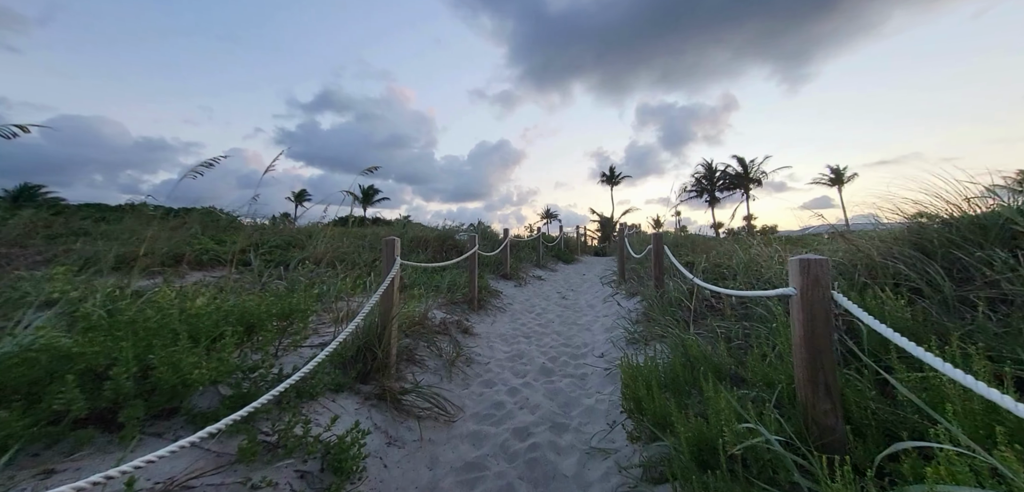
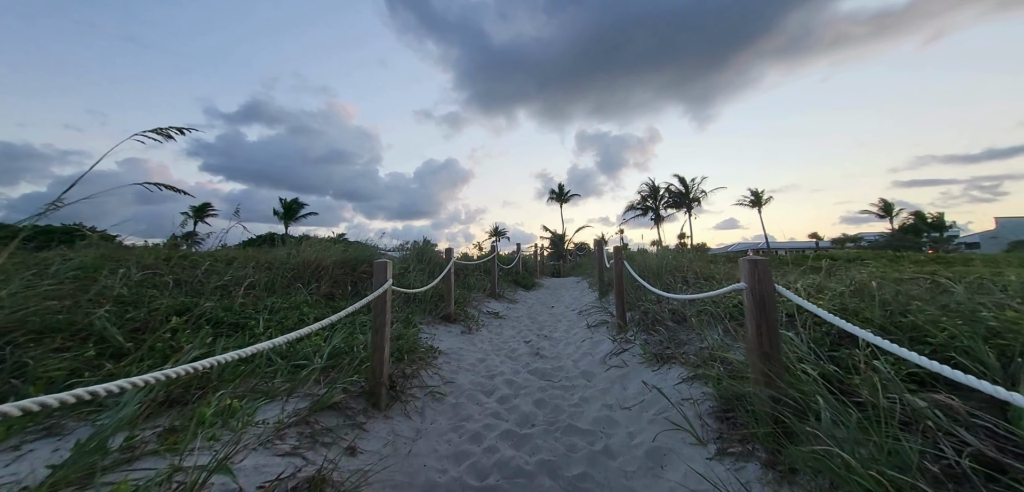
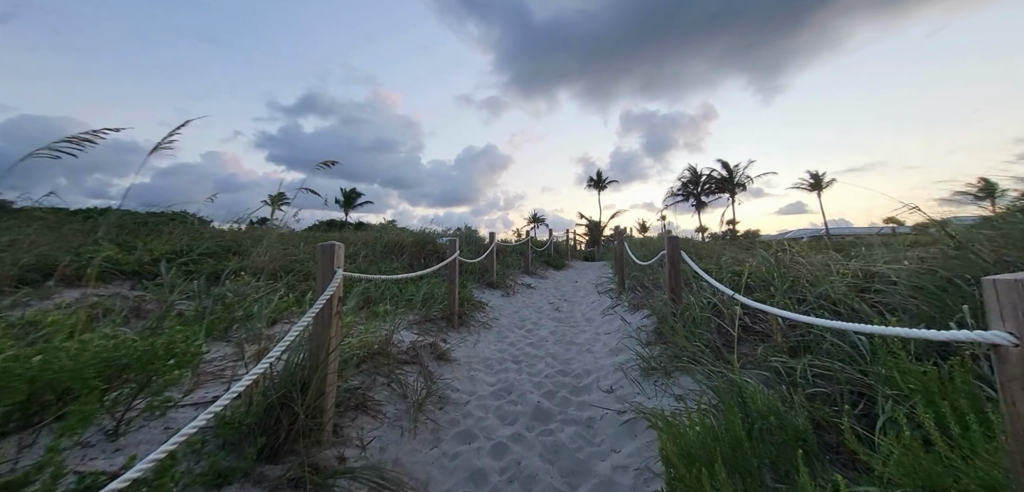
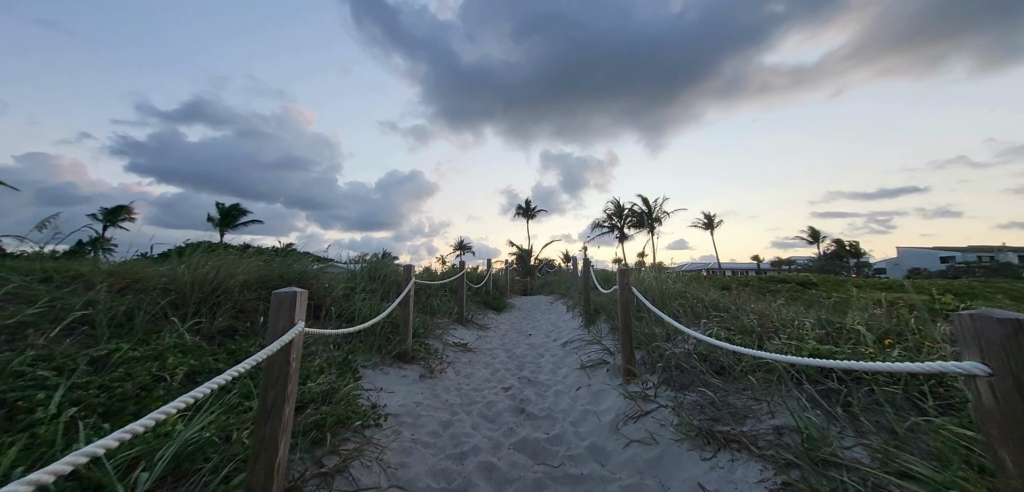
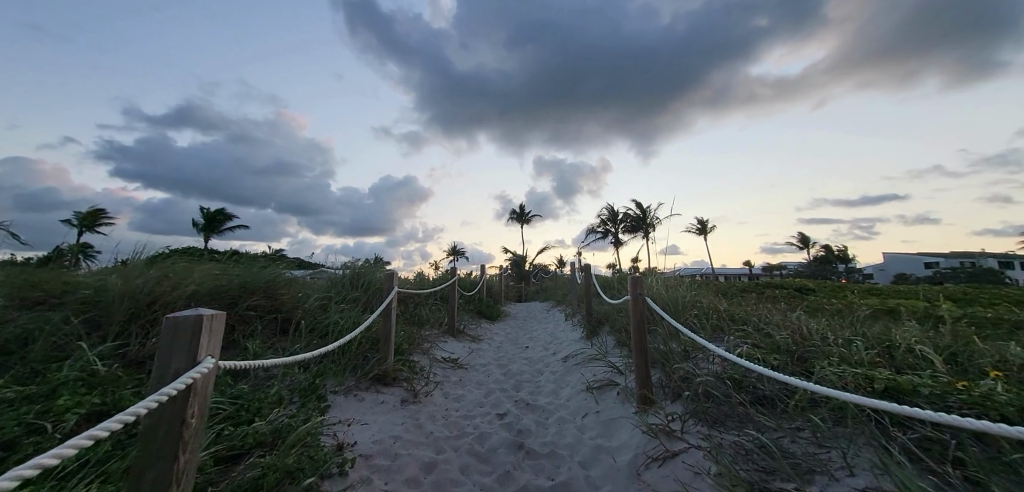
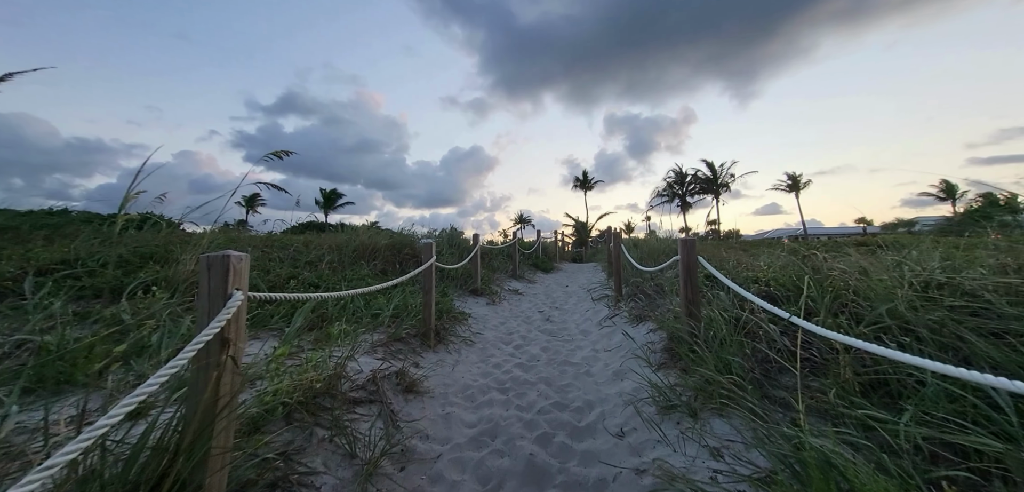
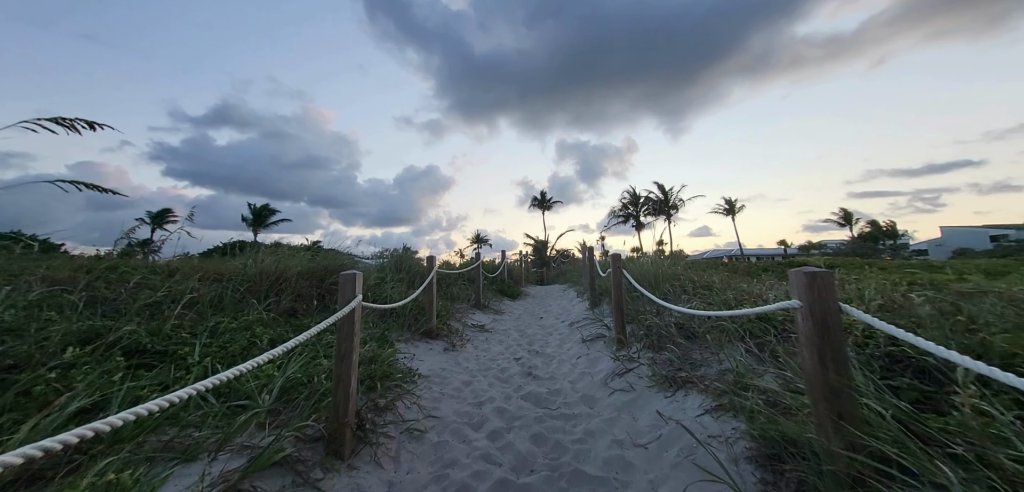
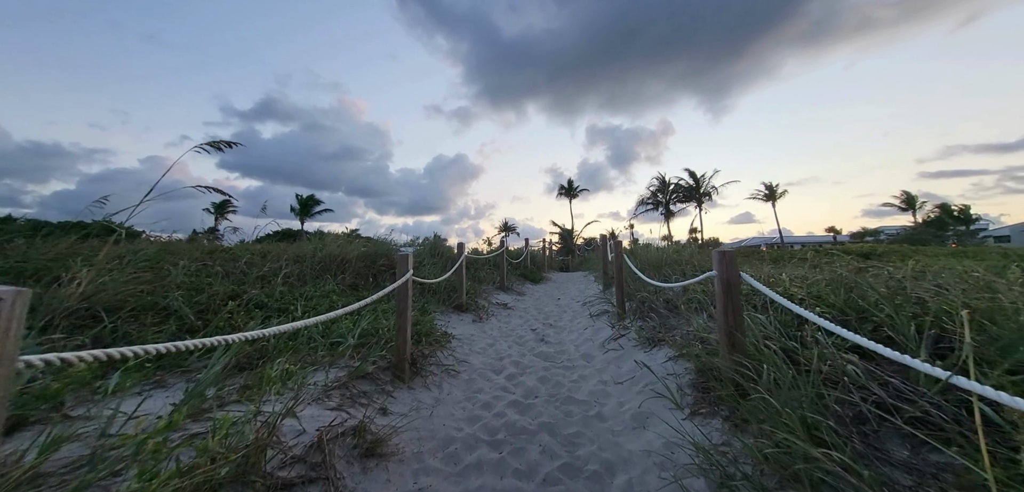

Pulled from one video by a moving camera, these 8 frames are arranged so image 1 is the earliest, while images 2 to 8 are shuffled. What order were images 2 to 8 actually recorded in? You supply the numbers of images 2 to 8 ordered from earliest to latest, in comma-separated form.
3, 6, 8, 2, 7, 4, 5
